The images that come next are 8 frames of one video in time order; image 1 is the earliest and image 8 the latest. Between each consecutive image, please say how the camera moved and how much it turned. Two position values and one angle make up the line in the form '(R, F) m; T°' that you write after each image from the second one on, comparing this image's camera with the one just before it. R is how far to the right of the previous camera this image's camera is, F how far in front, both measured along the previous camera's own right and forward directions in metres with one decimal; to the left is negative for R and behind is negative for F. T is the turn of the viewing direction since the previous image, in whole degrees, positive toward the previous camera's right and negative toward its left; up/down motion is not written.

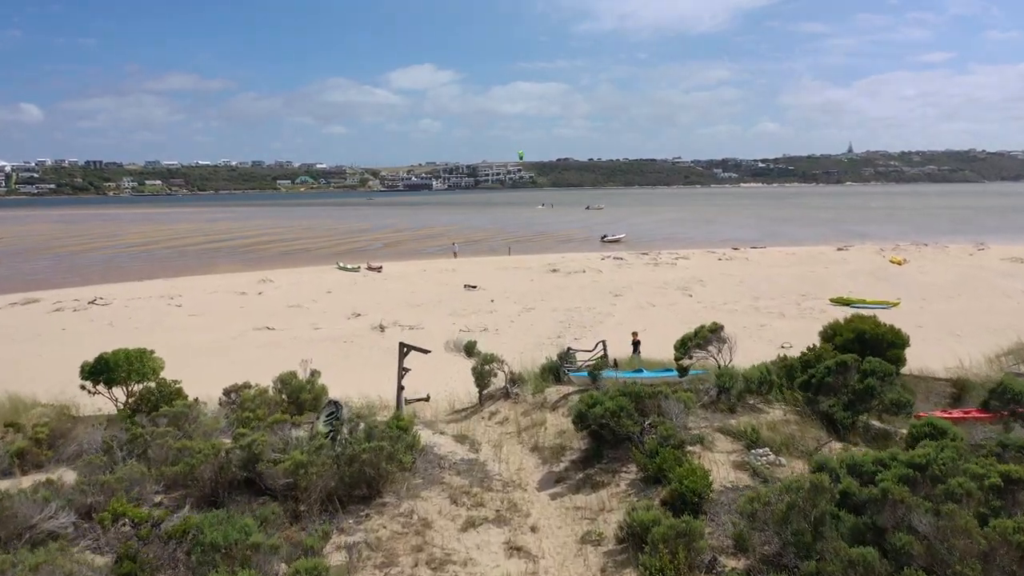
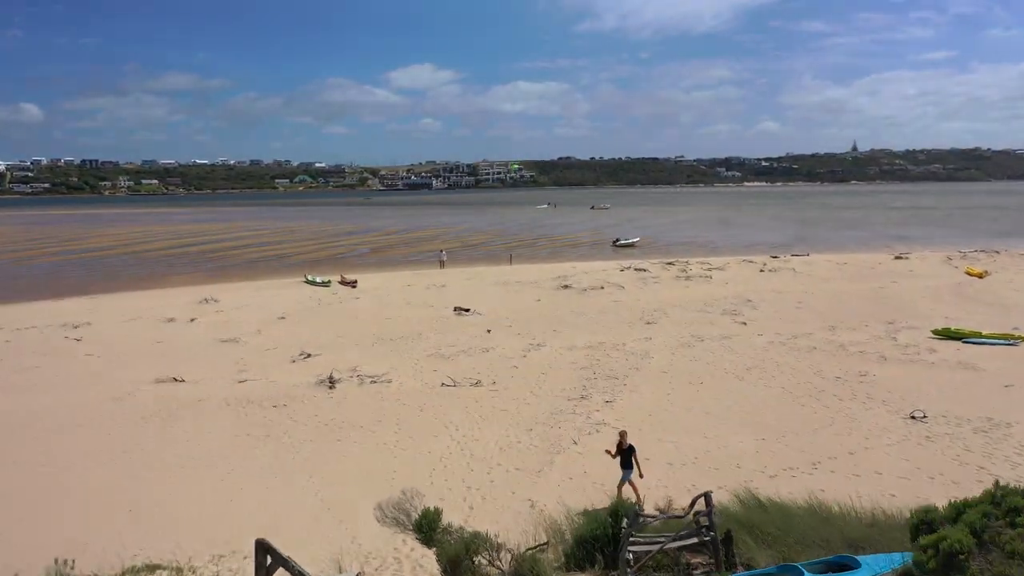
(0.0, +4.7) m; 0°
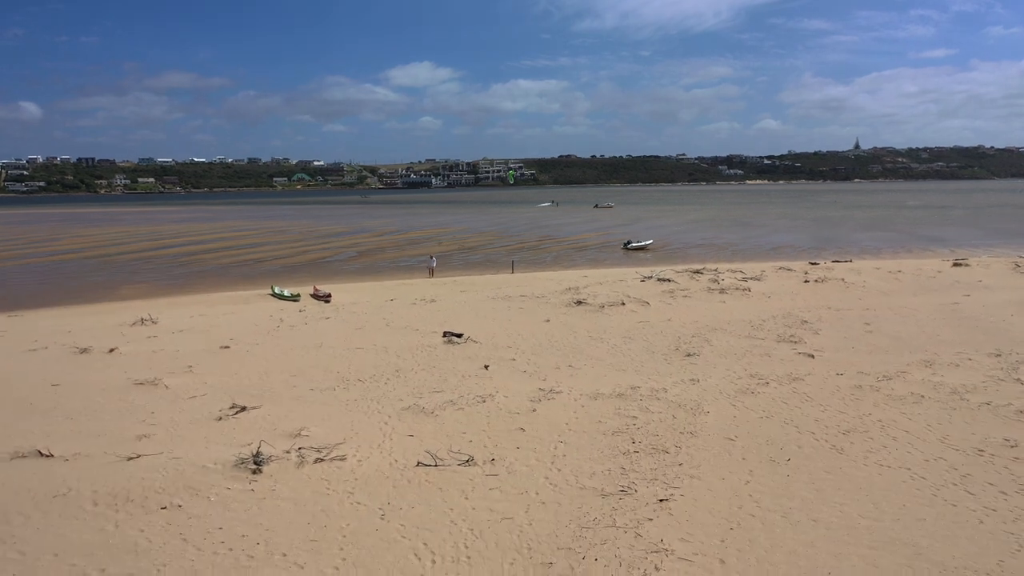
(-0.1, +3.5) m; 0°
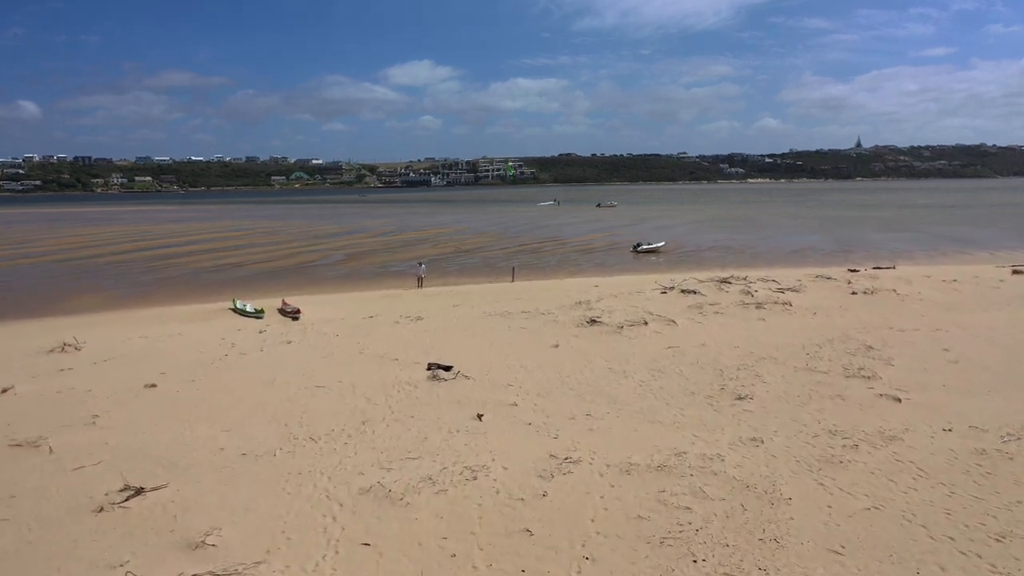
(0.0, +2.8) m; 0°
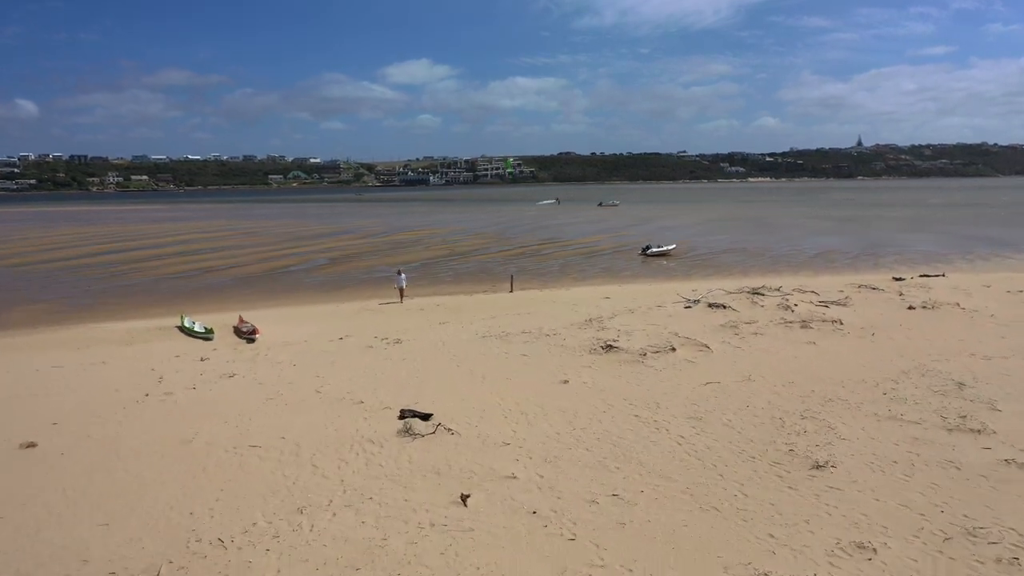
(0.0, +2.7) m; 0°
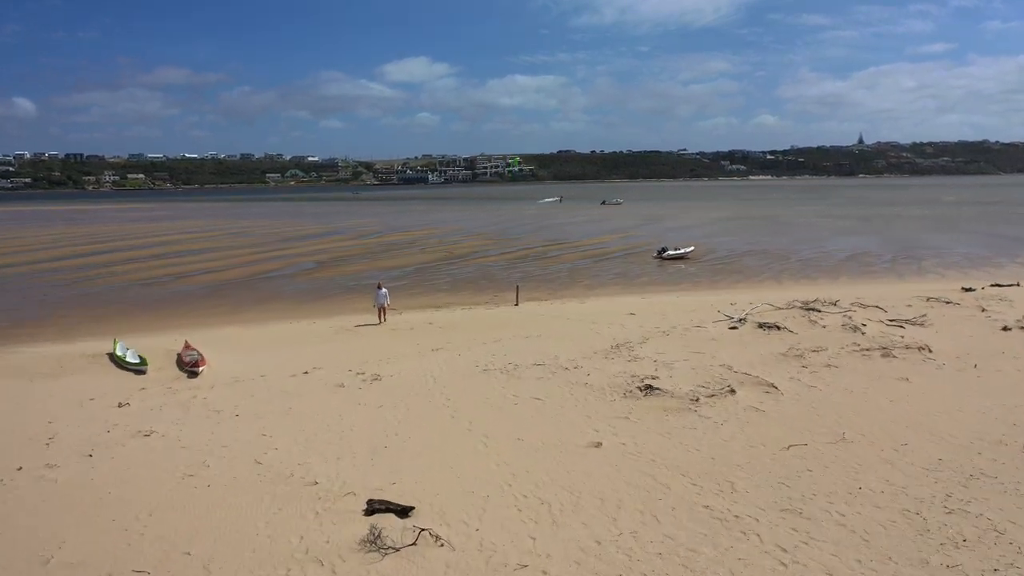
(-0.1, +2.8) m; 0°
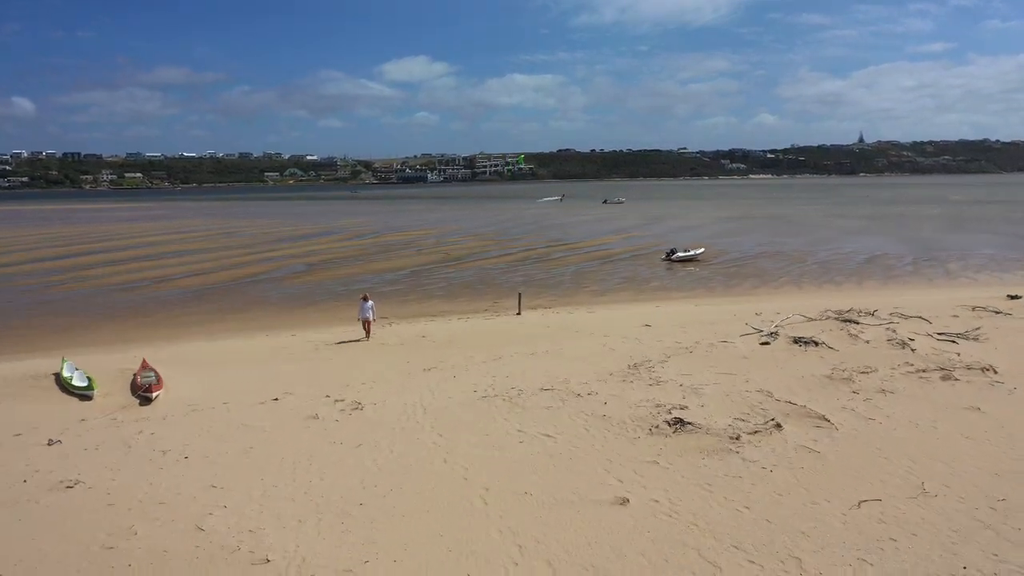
(0.0, +1.5) m; 0°
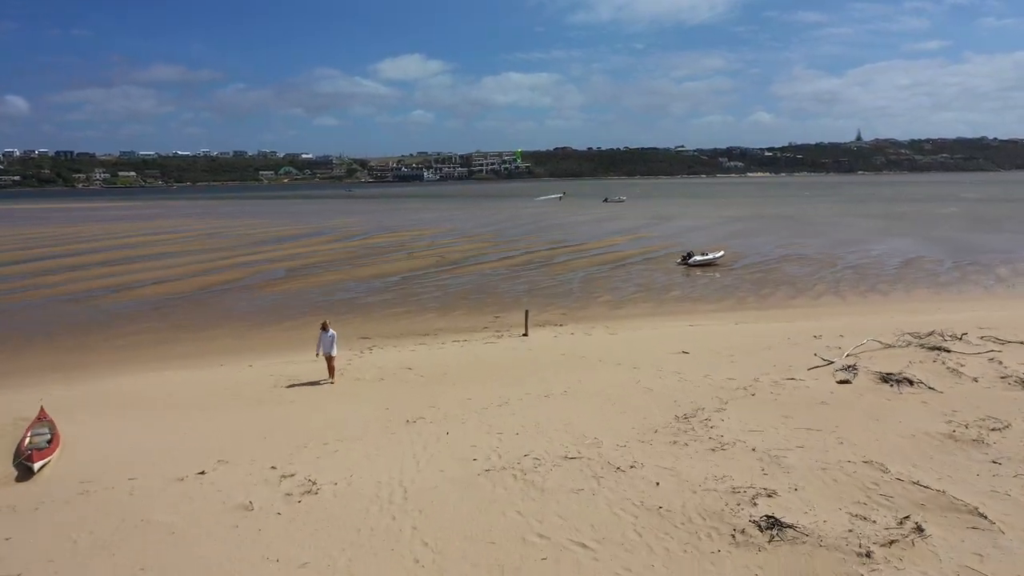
(-0.1, +2.5) m; 0°
